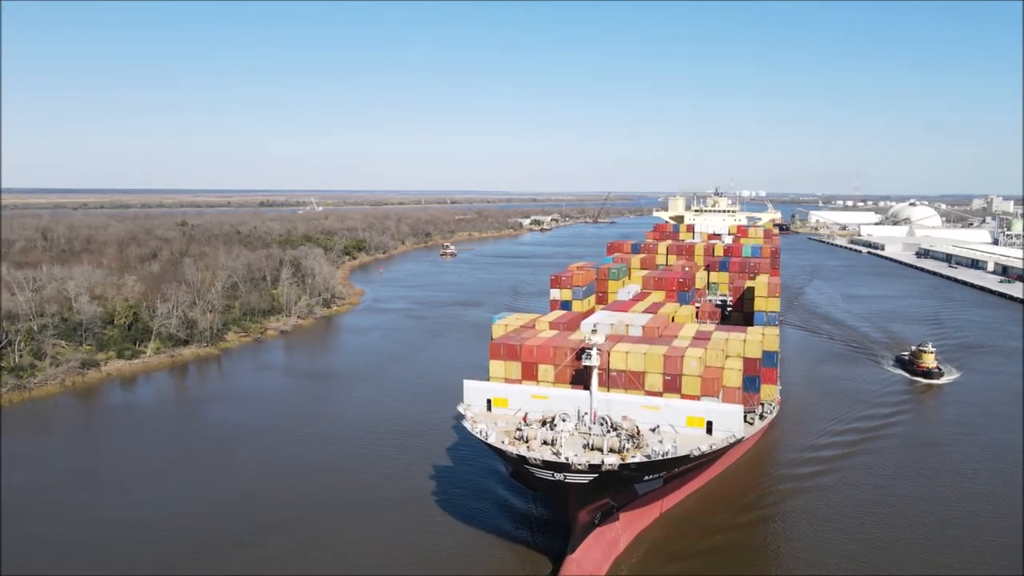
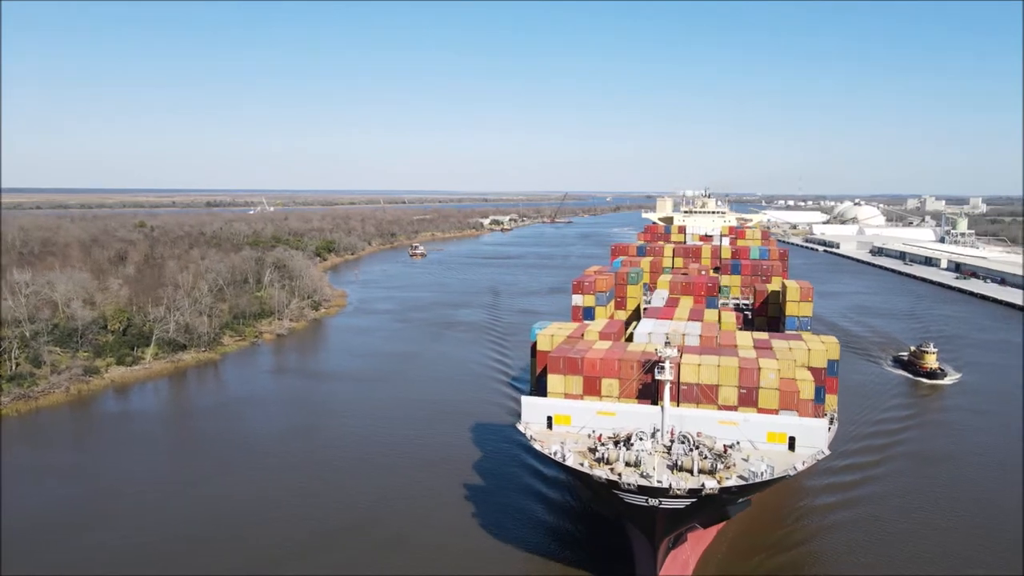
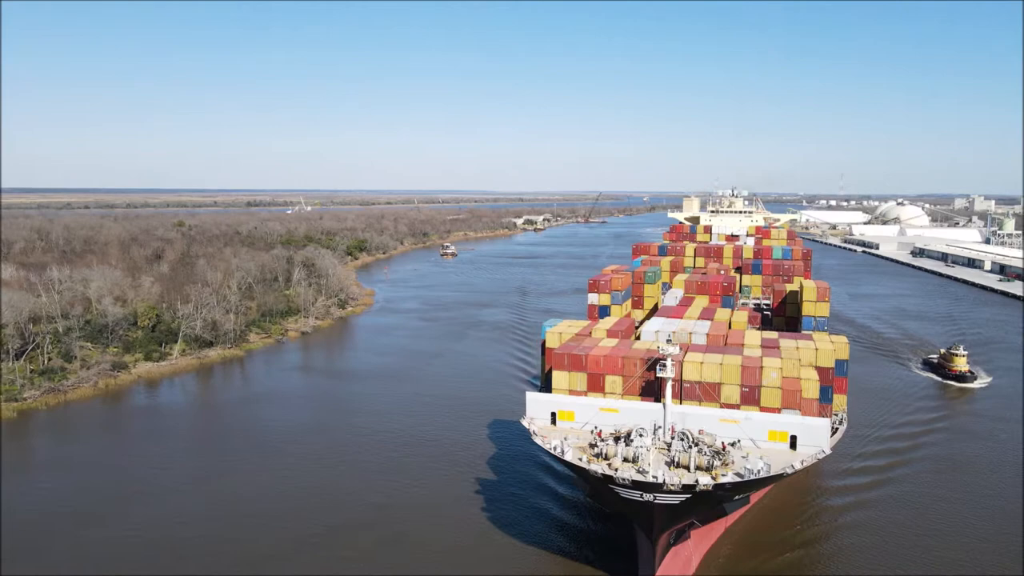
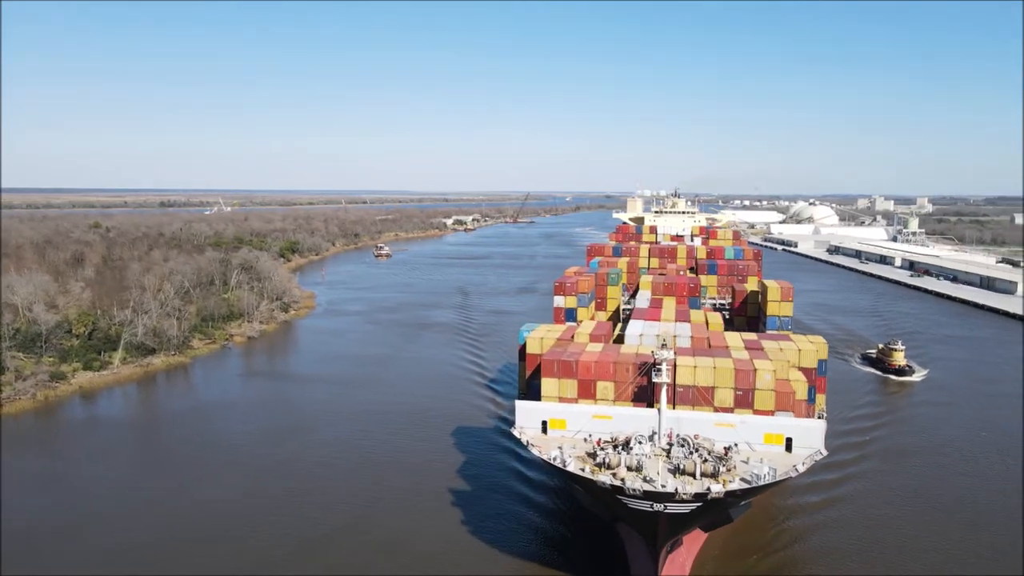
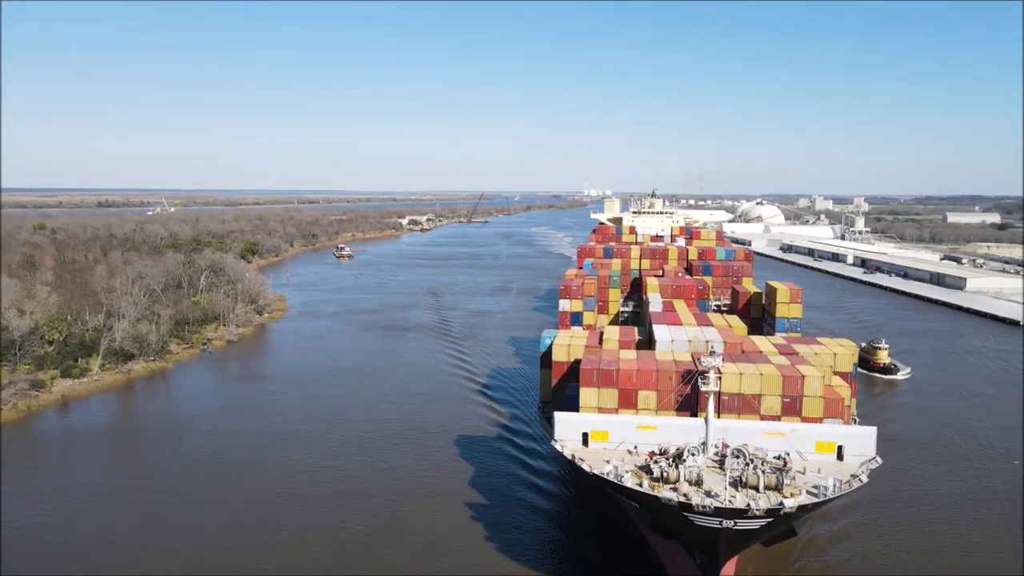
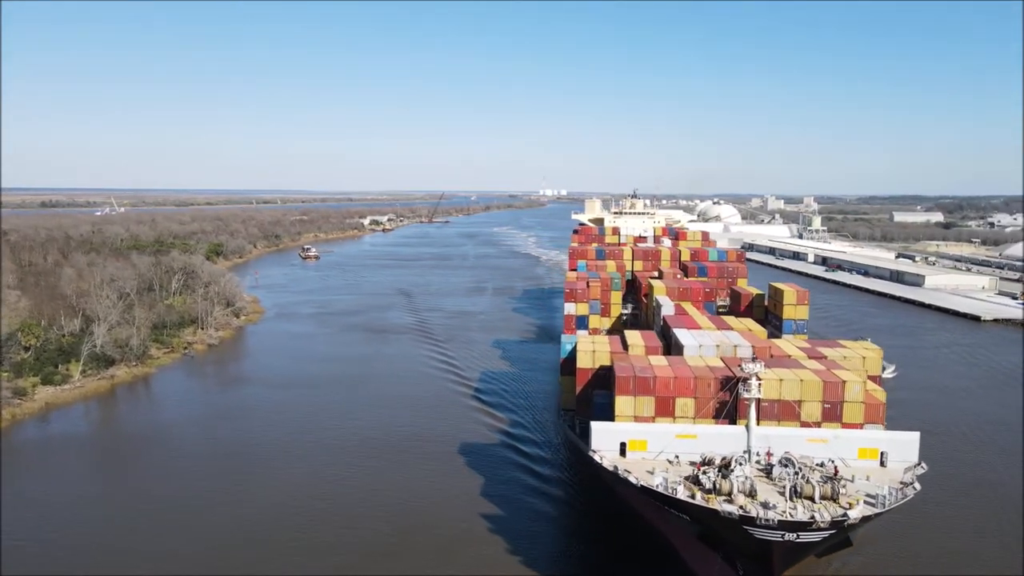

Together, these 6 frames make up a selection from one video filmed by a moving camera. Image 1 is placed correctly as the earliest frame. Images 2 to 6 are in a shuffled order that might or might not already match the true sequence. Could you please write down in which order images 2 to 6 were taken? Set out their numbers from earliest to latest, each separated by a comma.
3, 2, 4, 5, 6
